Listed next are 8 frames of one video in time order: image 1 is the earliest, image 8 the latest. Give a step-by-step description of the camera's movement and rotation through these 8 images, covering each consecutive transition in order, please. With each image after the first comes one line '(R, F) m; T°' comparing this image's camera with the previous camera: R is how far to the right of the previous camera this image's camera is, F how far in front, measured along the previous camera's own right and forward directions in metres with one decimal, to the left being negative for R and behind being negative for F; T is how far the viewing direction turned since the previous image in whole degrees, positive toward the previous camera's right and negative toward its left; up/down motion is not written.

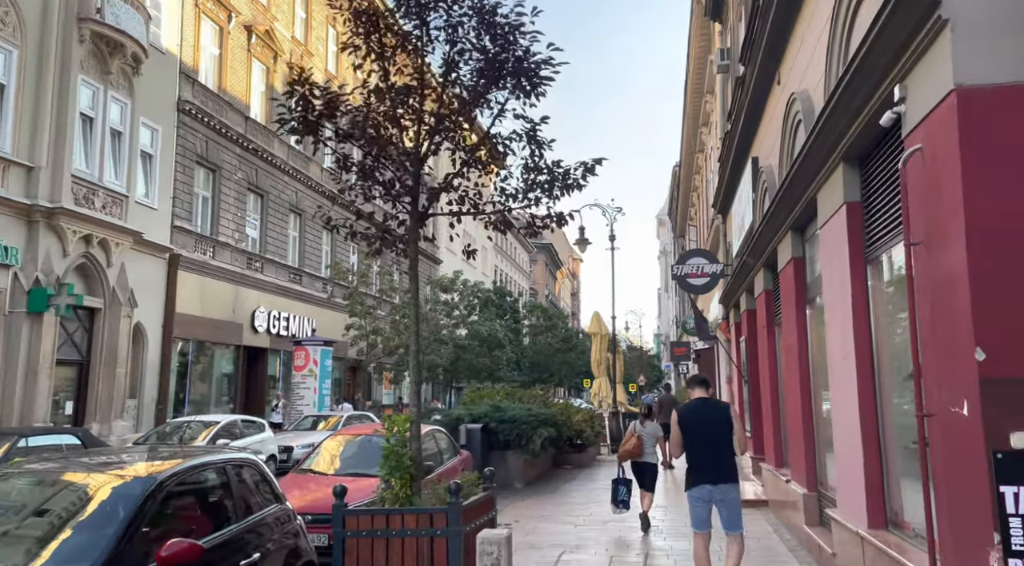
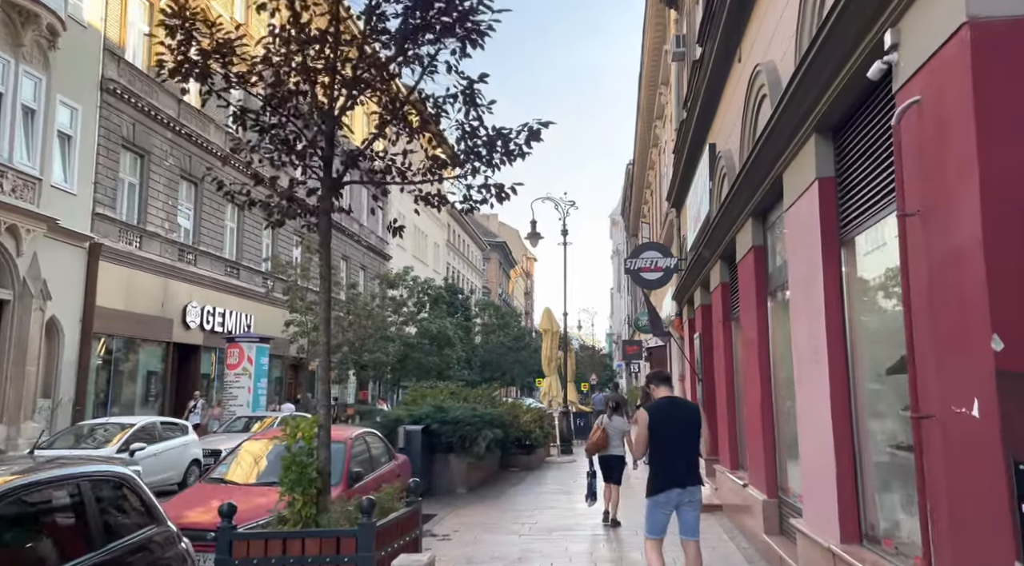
(+0.2, +0.8) m; +3°
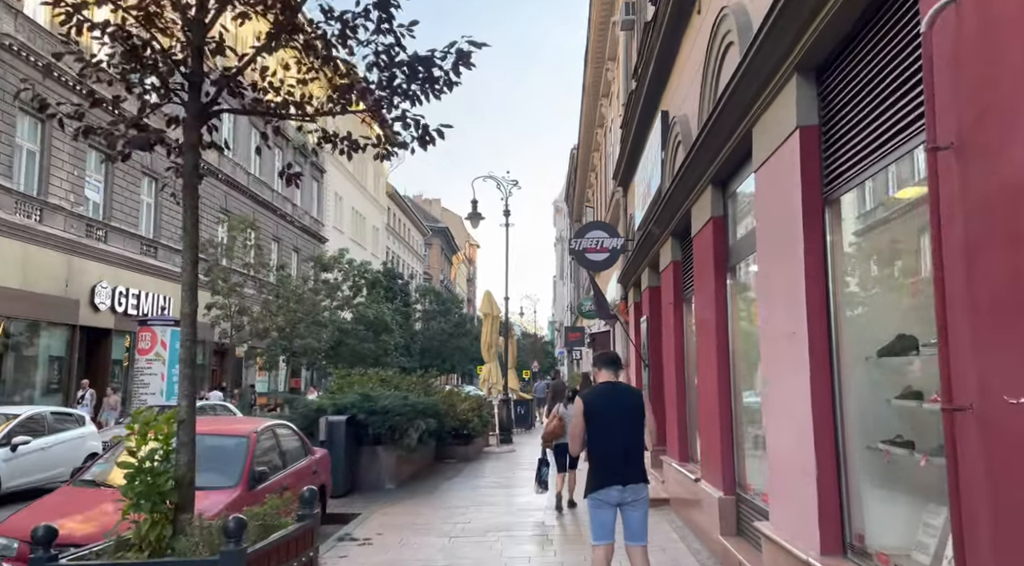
(+0.1, +1.0) m; +4°
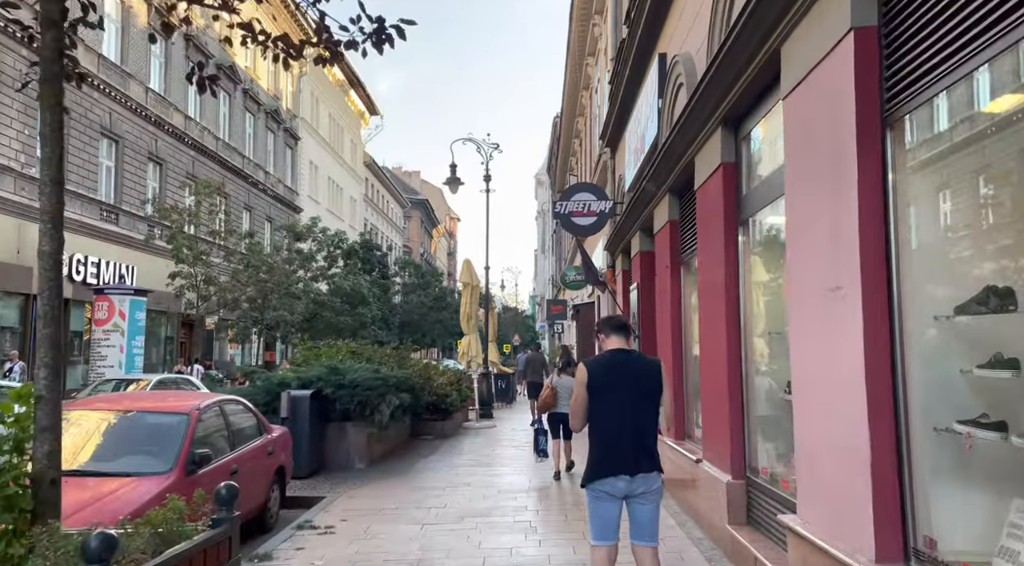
(0.0, +1.0) m; +1°
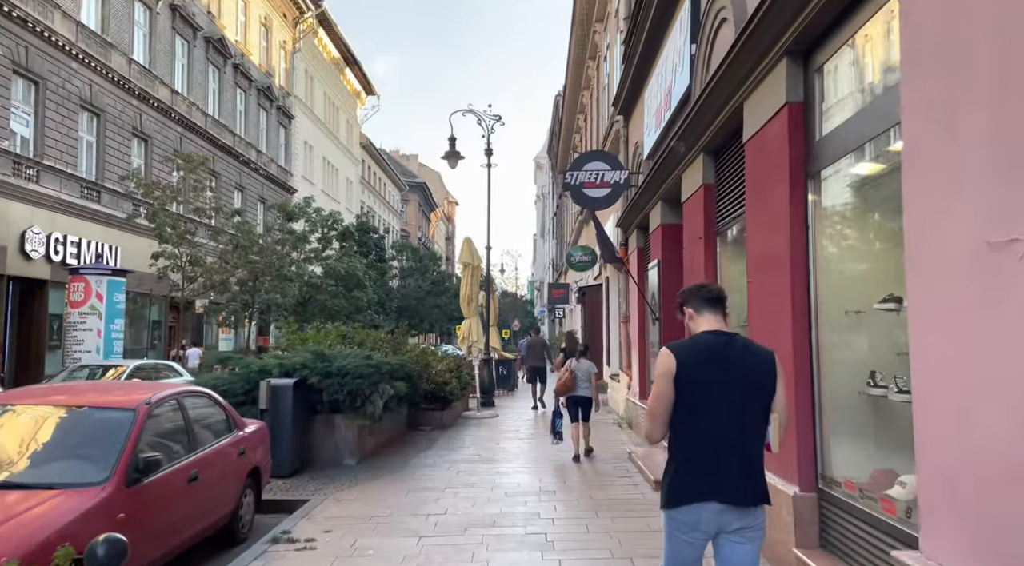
(-0.1, +1.2) m; 0°
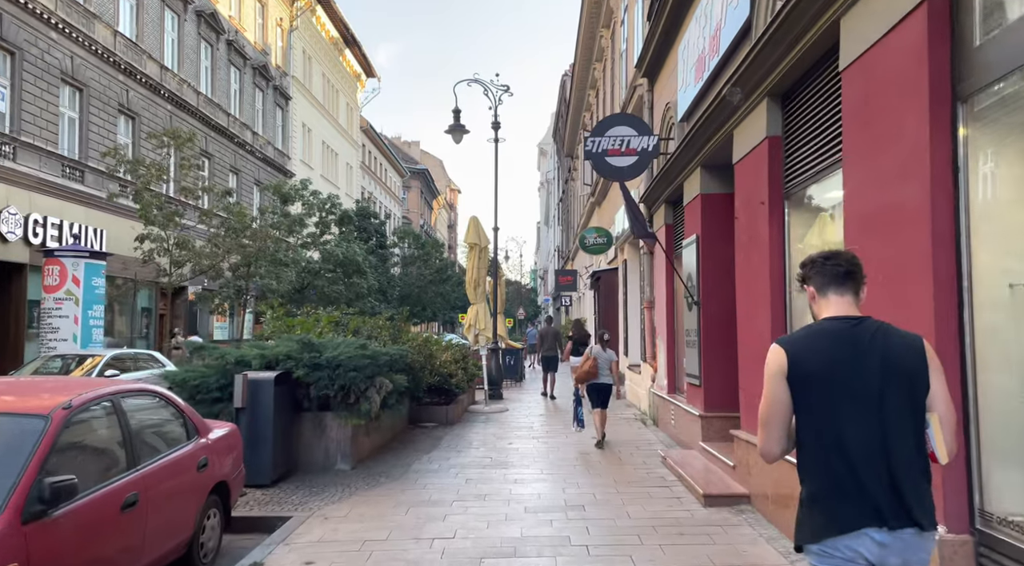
(-0.2, +1.4) m; 0°
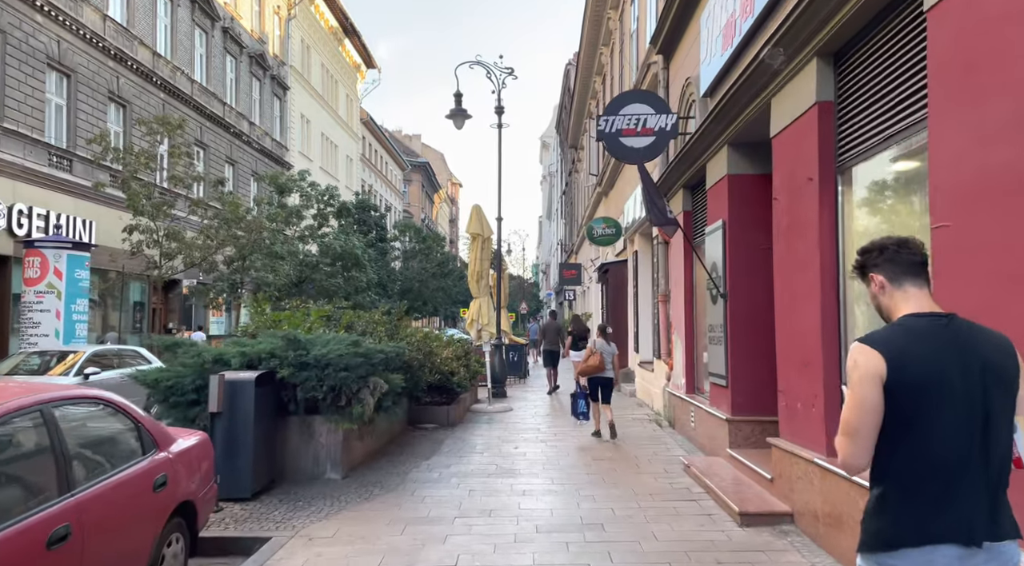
(-0.1, +0.8) m; 0°
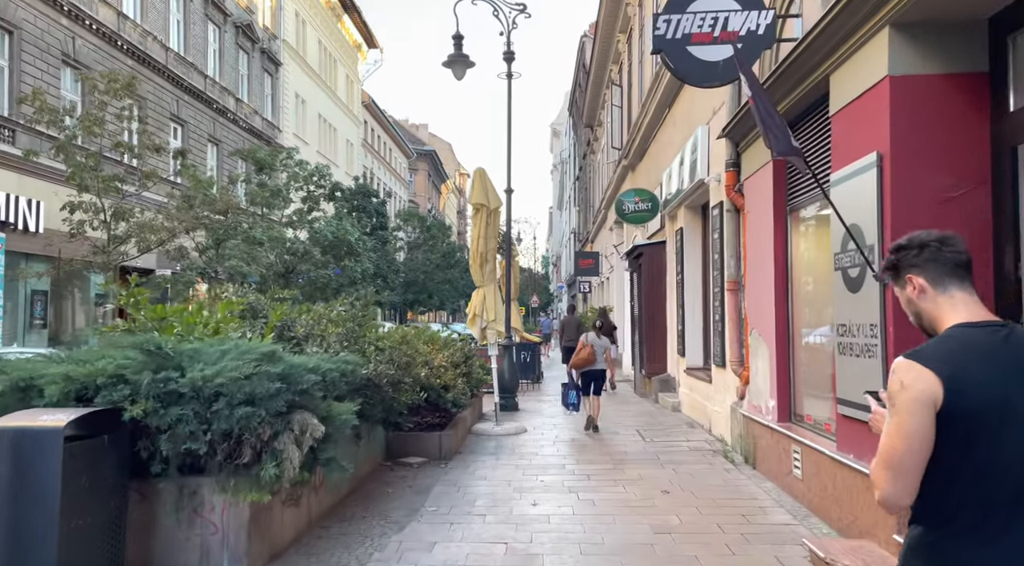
(-0.1, +3.3) m; -1°
